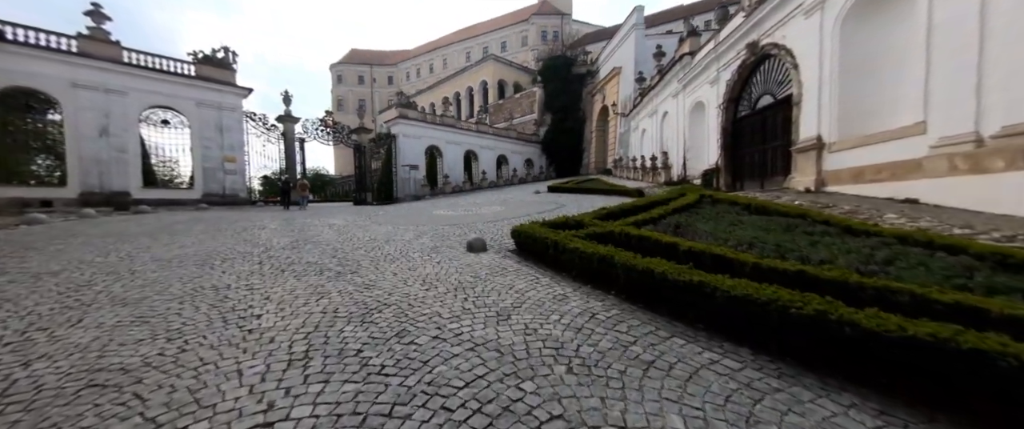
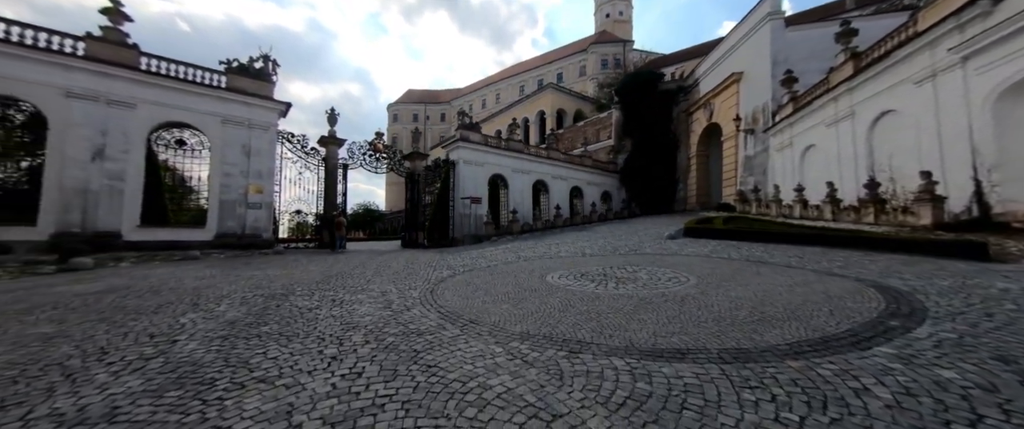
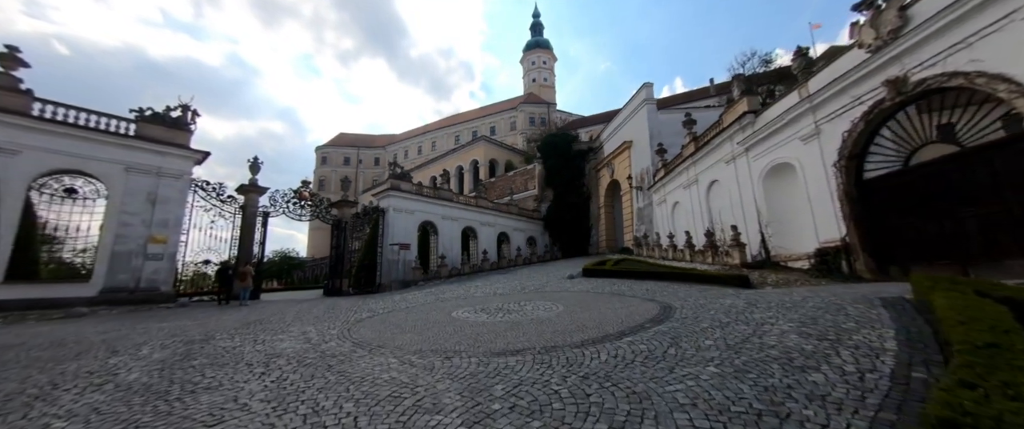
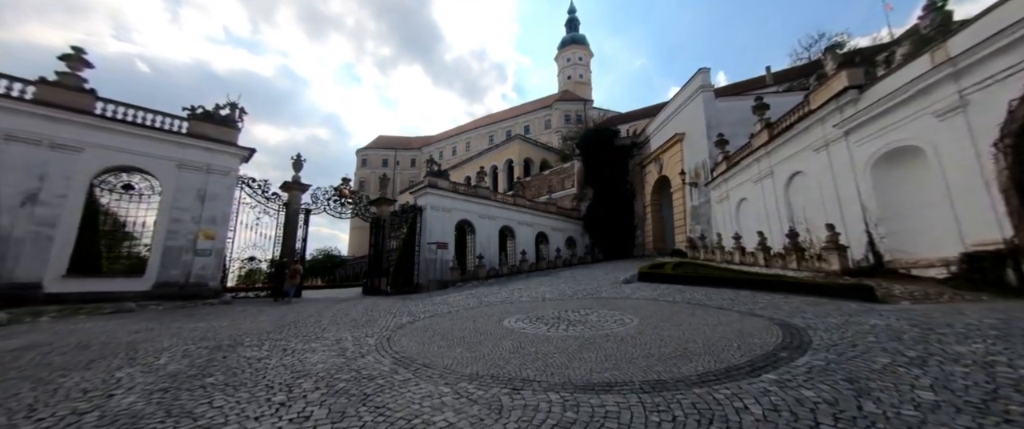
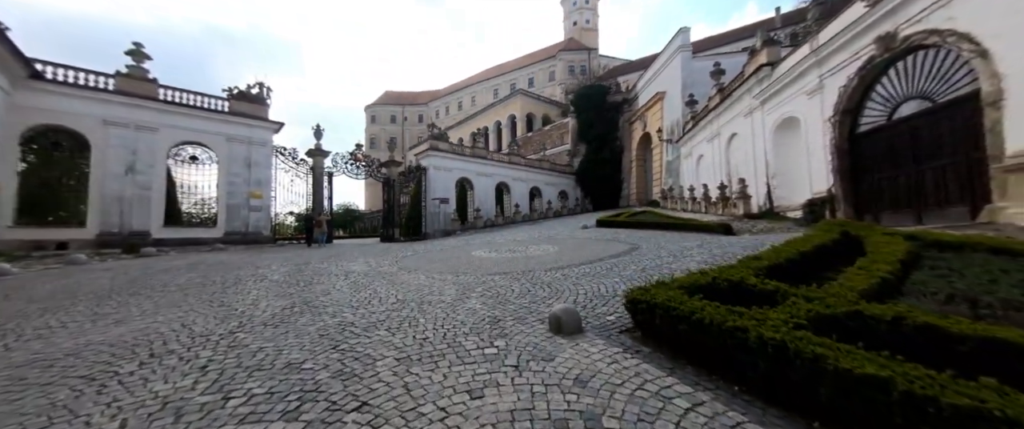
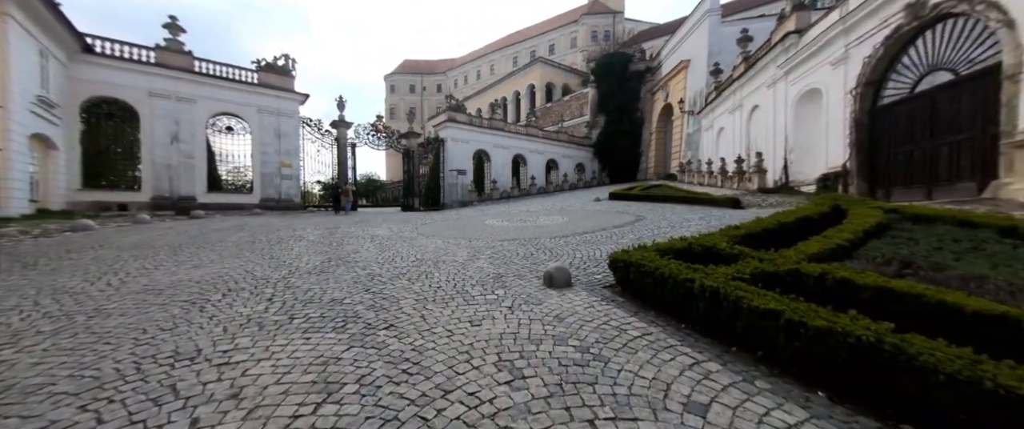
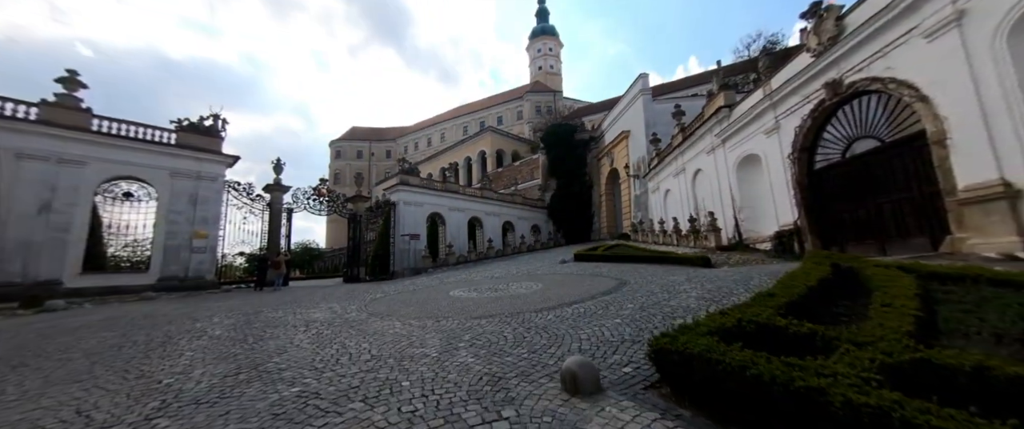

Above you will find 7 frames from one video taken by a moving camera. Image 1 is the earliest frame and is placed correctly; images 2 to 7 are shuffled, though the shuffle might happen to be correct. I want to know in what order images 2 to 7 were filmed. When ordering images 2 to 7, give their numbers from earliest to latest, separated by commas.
6, 5, 7, 3, 4, 2
